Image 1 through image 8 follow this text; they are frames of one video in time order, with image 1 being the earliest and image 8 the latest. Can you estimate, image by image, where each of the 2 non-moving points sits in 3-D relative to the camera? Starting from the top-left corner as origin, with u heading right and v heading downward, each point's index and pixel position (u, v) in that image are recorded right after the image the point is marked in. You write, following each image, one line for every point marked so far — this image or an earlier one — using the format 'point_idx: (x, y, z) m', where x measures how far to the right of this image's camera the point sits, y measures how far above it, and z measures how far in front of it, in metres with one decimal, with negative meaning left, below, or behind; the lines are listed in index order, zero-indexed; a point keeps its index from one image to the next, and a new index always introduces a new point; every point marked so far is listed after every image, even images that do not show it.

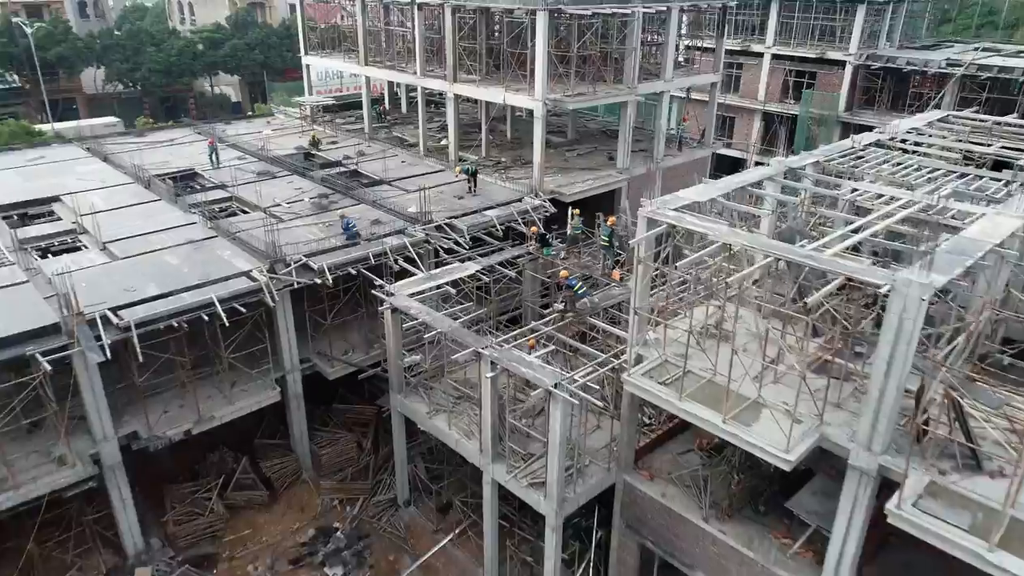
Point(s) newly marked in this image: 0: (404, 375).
0: (-2.9, -2.3, +18.9) m
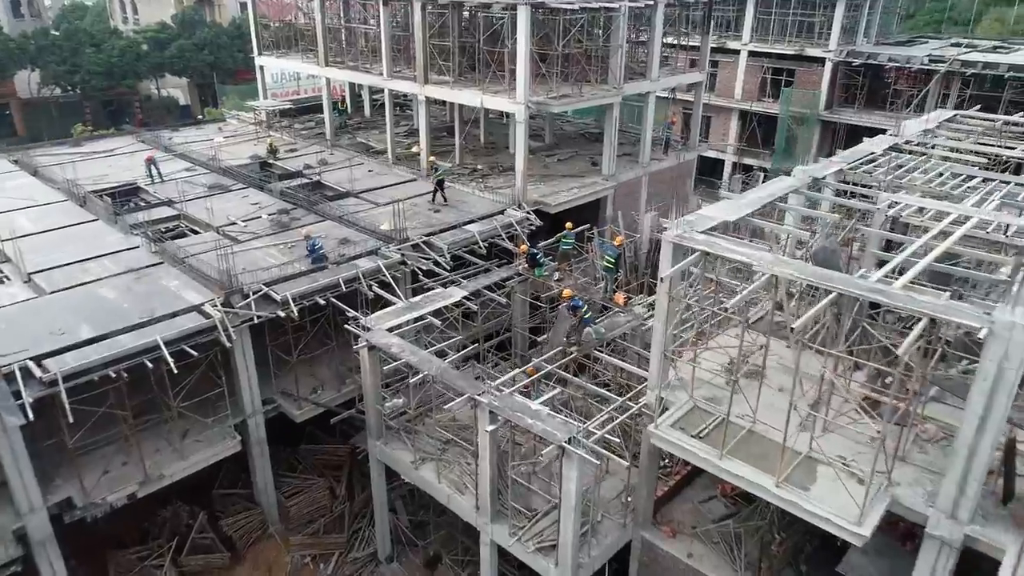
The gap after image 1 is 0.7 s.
0: (-3.0, -3.1, +16.6) m
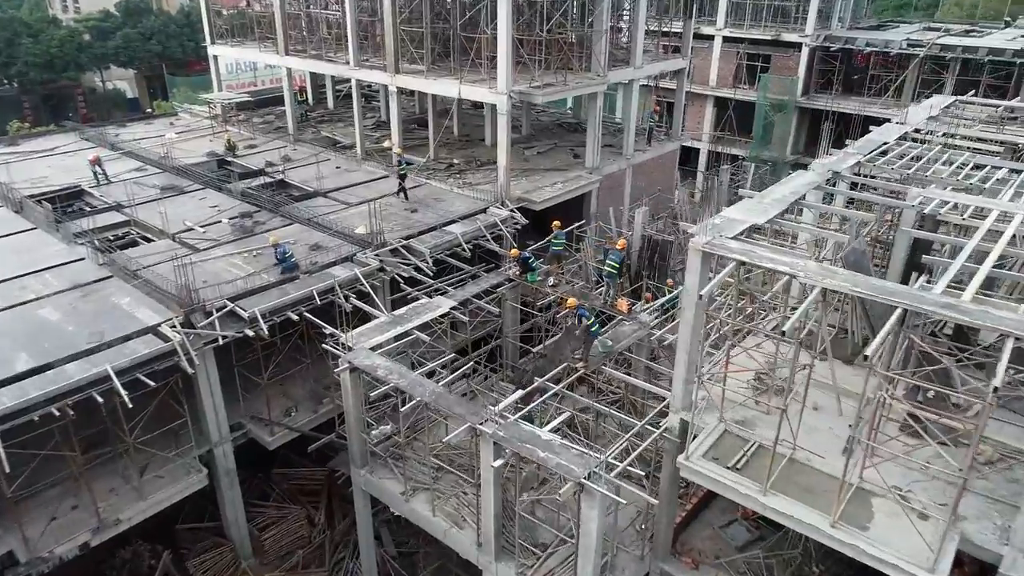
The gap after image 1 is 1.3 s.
0: (-3.0, -3.3, +15.0) m
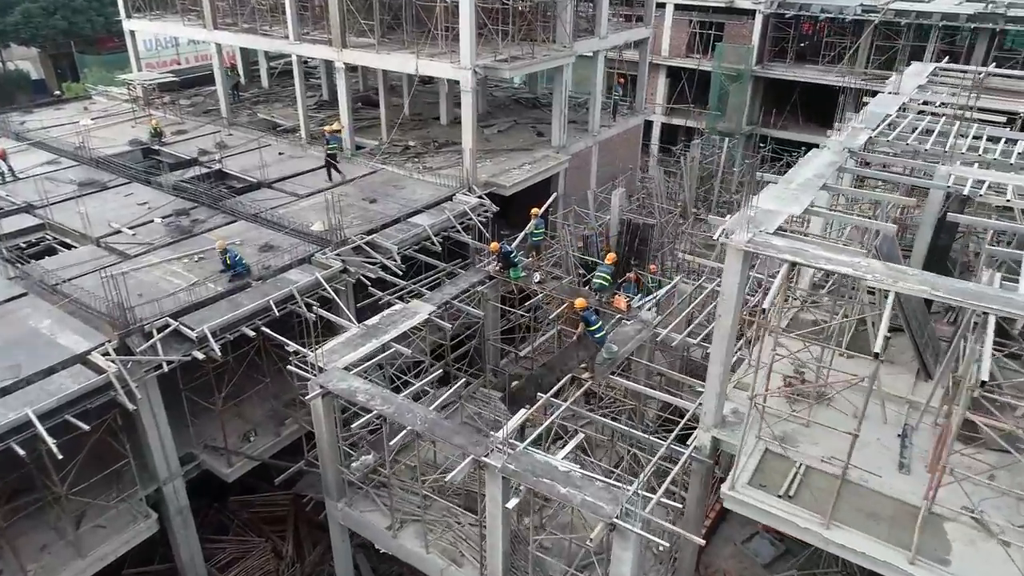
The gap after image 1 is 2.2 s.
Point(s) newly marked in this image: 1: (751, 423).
0: (-3.1, -3.5, +13.2) m
1: (+3.6, -2.0, +10.6) m
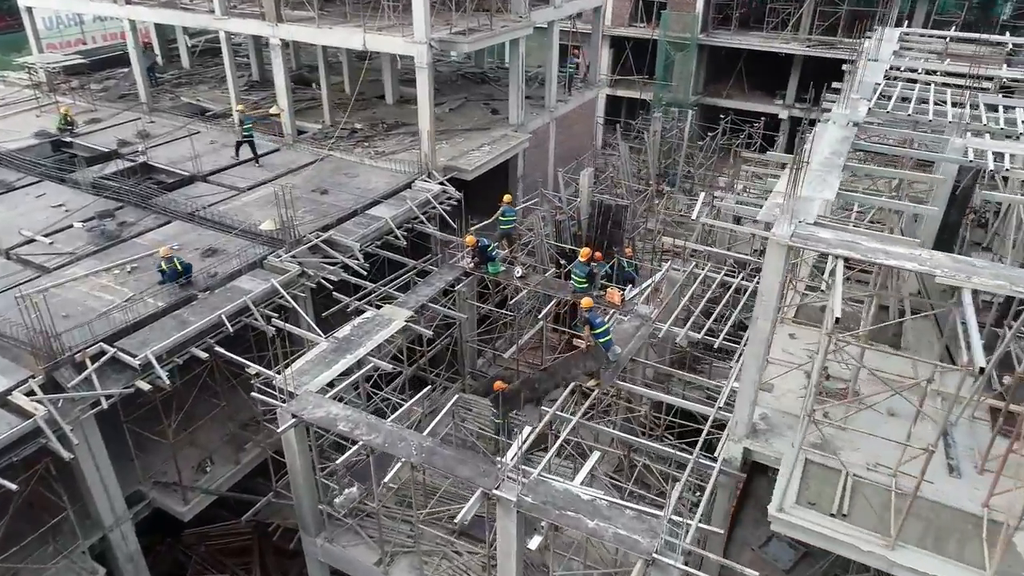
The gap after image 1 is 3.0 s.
0: (-3.1, -3.7, +11.7) m
1: (+3.7, -1.9, +9.6) m
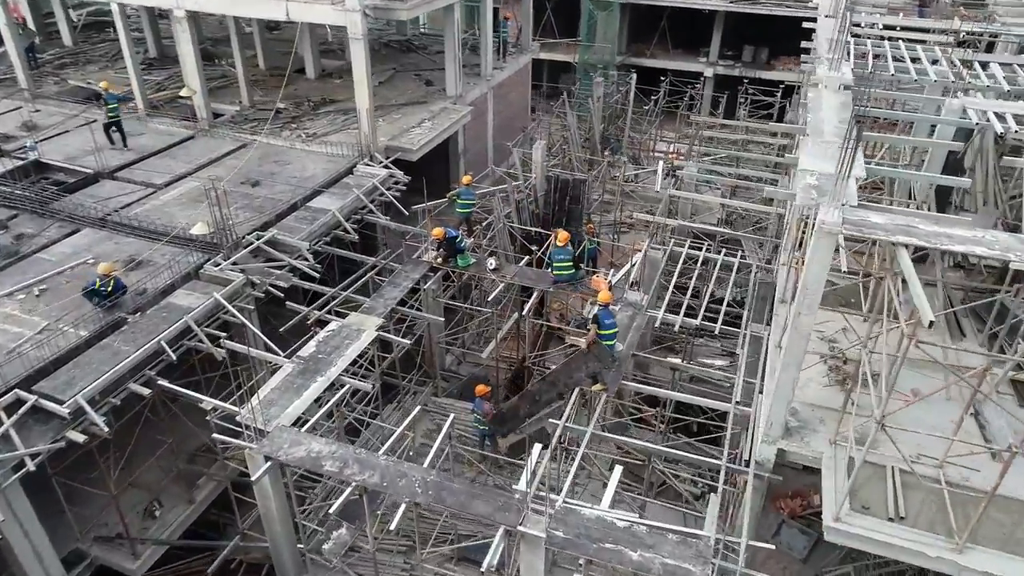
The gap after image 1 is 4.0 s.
0: (-3.0, -3.9, +10.4) m
1: (+3.9, -1.7, +9.0) m
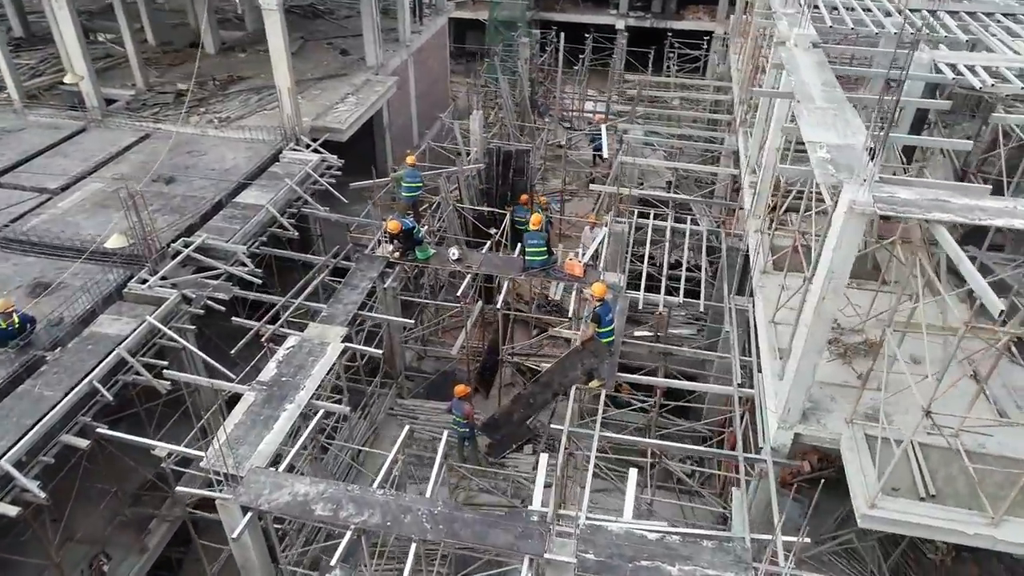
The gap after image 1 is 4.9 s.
0: (-2.9, -4.1, +9.4) m
1: (+3.9, -1.4, +8.7) m
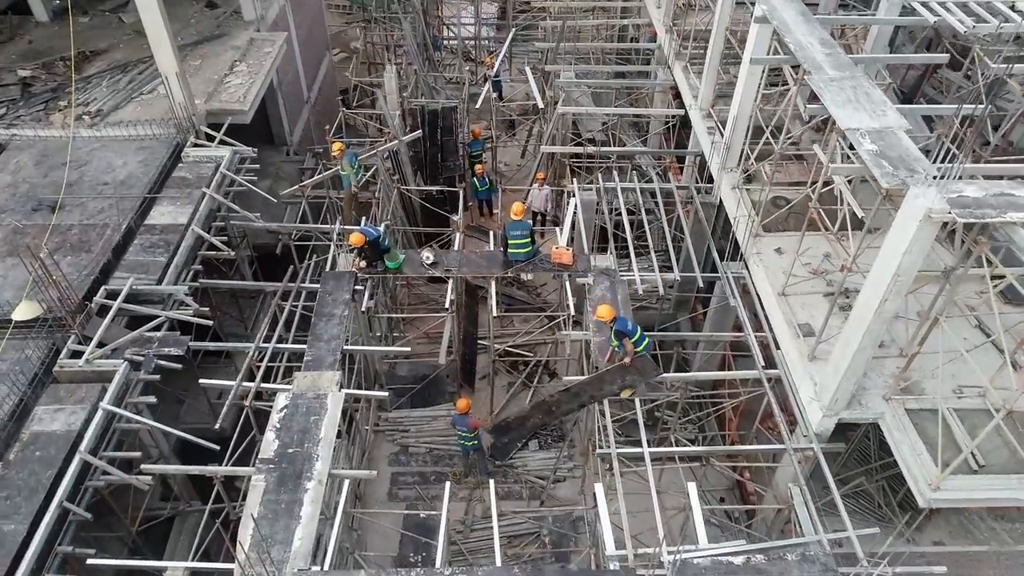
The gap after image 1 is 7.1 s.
0: (-2.0, -4.7, +8.7) m
1: (+4.4, -1.2, +8.8) m
